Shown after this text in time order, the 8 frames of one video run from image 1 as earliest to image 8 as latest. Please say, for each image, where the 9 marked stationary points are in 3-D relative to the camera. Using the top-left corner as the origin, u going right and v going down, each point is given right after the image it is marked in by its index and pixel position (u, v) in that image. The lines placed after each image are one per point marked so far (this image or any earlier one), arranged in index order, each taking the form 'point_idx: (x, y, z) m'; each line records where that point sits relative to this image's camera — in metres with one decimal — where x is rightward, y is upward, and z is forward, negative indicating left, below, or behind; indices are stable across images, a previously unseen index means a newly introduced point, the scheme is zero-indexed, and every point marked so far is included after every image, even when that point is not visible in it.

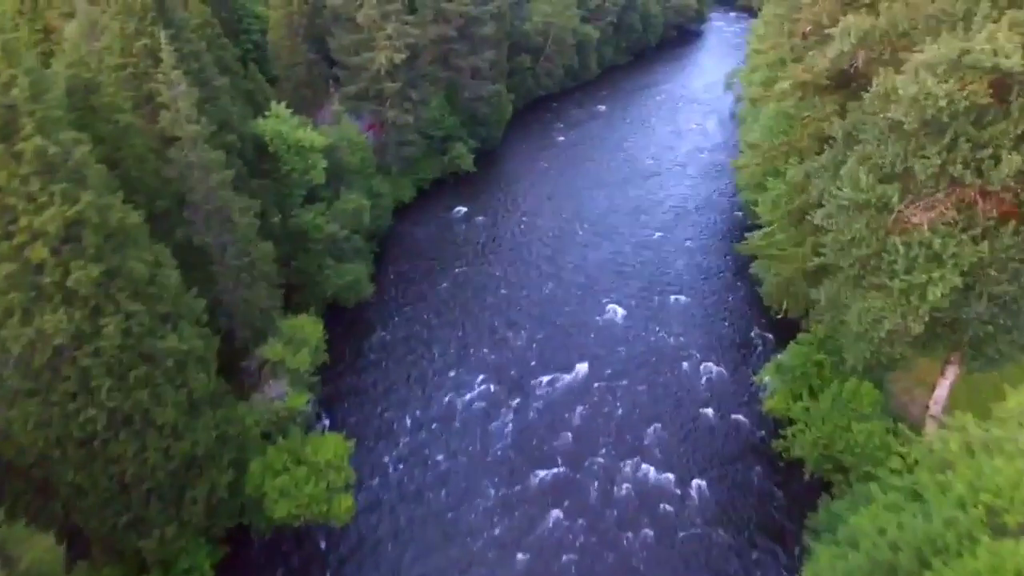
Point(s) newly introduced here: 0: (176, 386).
0: (-10.8, -3.4, +19.6) m
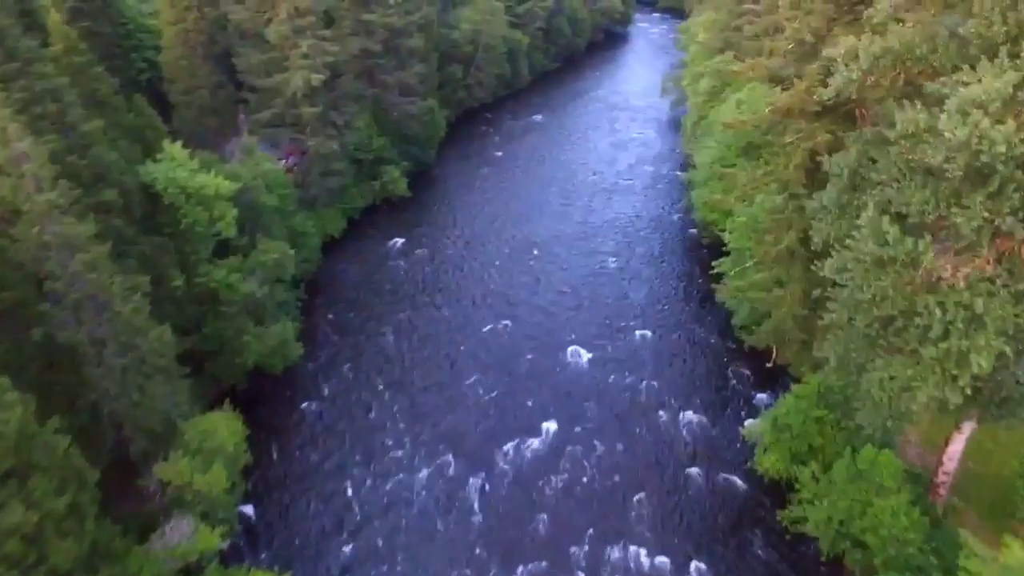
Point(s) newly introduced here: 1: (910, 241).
0: (-11.3, -6.4, +14.6) m
1: (+10.6, +1.1, +16.0) m
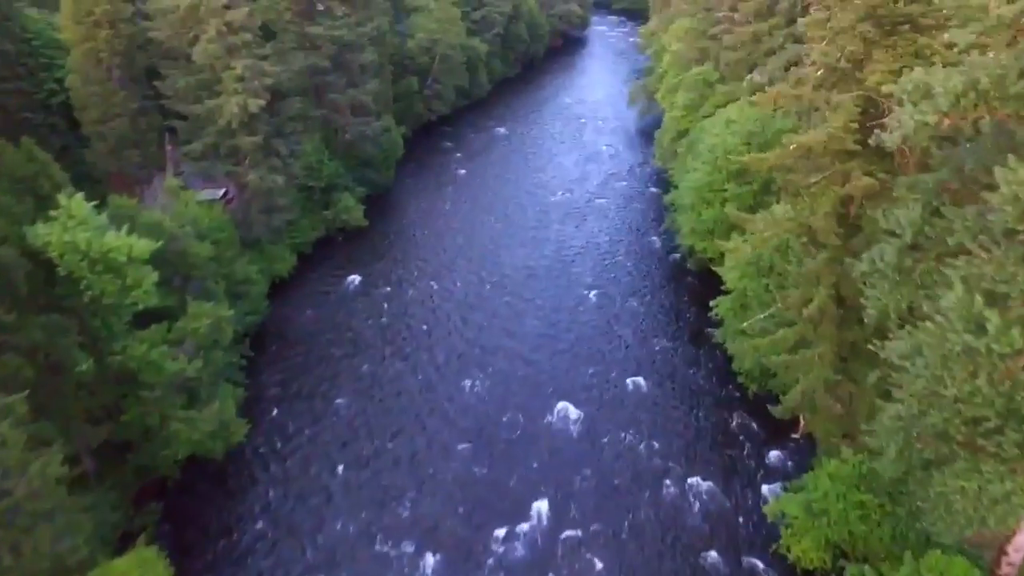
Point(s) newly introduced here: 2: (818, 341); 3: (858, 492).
0: (-11.0, -9.1, +10.1) m
1: (+10.5, -0.9, +12.9) m
2: (+10.1, -1.7, +20.2) m
3: (+10.7, -6.3, +19.0) m
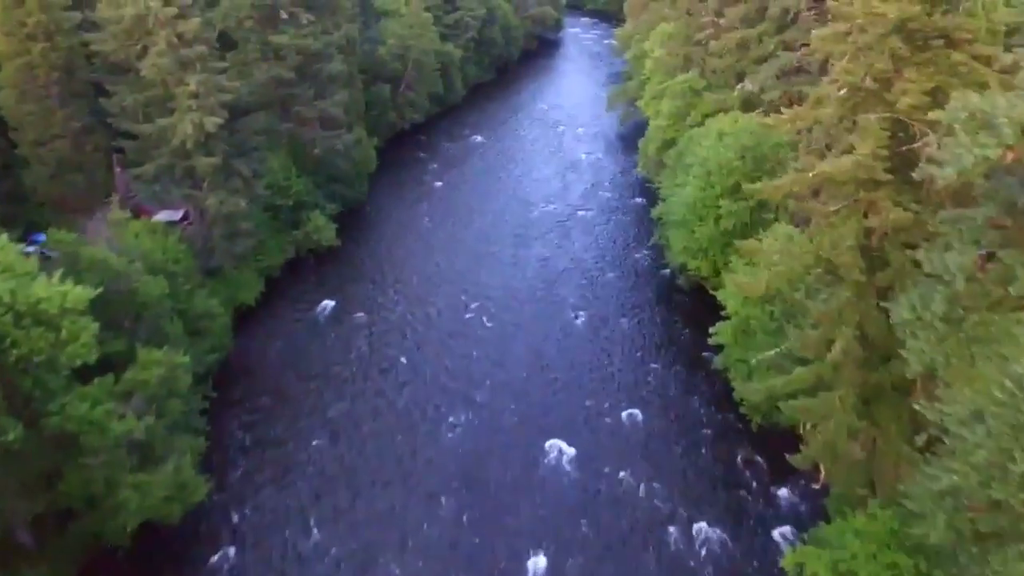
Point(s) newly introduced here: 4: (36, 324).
0: (-10.7, -10.7, +7.6) m
1: (+10.5, -1.9, +11.2) m
2: (+9.8, -2.8, +18.4) m
3: (+10.6, -7.4, +17.3) m
4: (-13.9, -1.0, +18.0) m
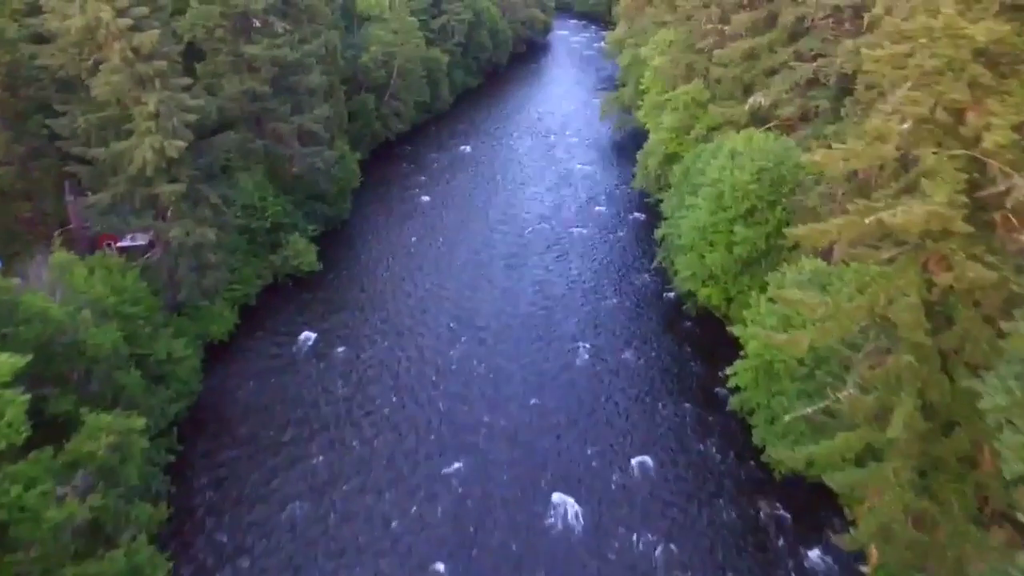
0: (-10.3, -12.3, +4.8) m
1: (+10.7, -3.4, +8.8) m
2: (+9.9, -4.3, +16.0) m
3: (+10.8, -8.9, +14.9) m
4: (-13.8, -2.7, +15.1) m
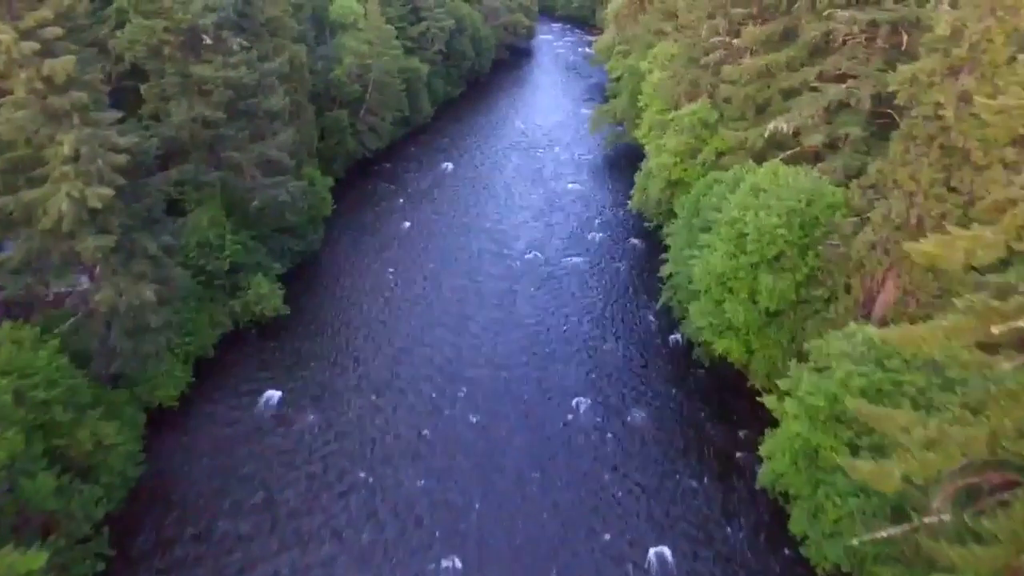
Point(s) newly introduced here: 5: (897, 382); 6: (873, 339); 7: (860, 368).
0: (-9.8, -14.8, +0.6) m
1: (+11.0, -5.6, +5.2) m
2: (+10.0, -6.5, +12.4) m
3: (+11.0, -11.1, +11.3) m
4: (-13.7, -5.3, +10.9) m
5: (+11.3, -2.8, +18.1) m
6: (+11.2, -1.6, +19.1) m
7: (+10.5, -2.4, +18.6) m
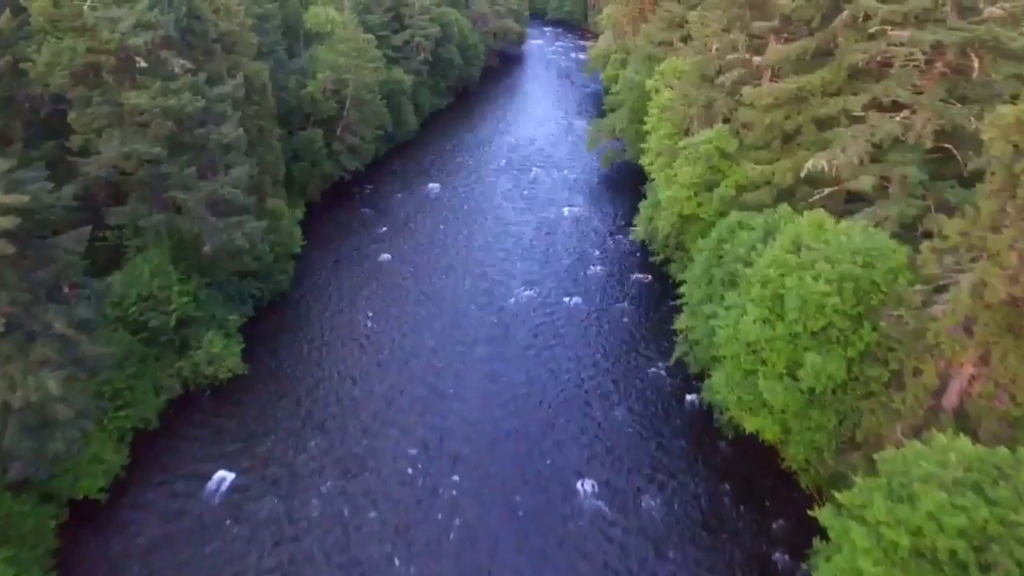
0: (-9.6, -17.5, -3.9) m
1: (+11.0, -8.1, +0.9) m
2: (+10.0, -9.0, +8.1) m
3: (+11.0, -13.5, +7.1) m
4: (-13.7, -8.0, +6.3) m
5: (+11.1, -5.3, +13.9) m
6: (+11.0, -4.1, +14.9) m
7: (+10.4, -4.9, +14.4) m
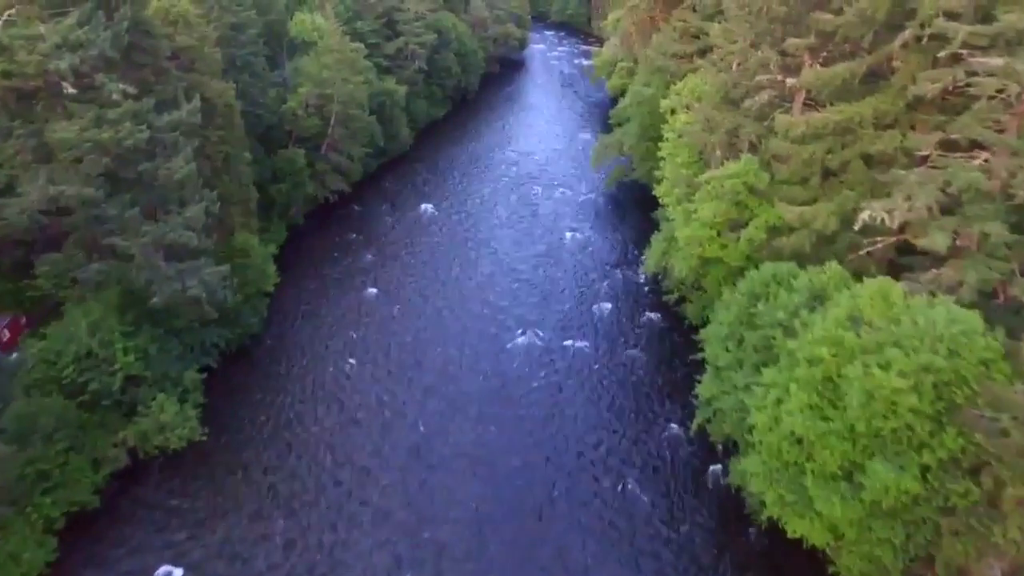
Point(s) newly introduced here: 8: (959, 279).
0: (-9.9, -19.7, -7.8) m
1: (+10.8, -10.4, -3.0) m
2: (+9.8, -11.4, +4.2) m
3: (+10.8, -15.9, +3.1) m
4: (-13.9, -10.2, +2.5) m
5: (+10.9, -7.6, +10.0) m
6: (+10.8, -6.5, +11.0) m
7: (+10.2, -7.3, +10.5) m
8: (+12.9, +0.2, +17.7) m
